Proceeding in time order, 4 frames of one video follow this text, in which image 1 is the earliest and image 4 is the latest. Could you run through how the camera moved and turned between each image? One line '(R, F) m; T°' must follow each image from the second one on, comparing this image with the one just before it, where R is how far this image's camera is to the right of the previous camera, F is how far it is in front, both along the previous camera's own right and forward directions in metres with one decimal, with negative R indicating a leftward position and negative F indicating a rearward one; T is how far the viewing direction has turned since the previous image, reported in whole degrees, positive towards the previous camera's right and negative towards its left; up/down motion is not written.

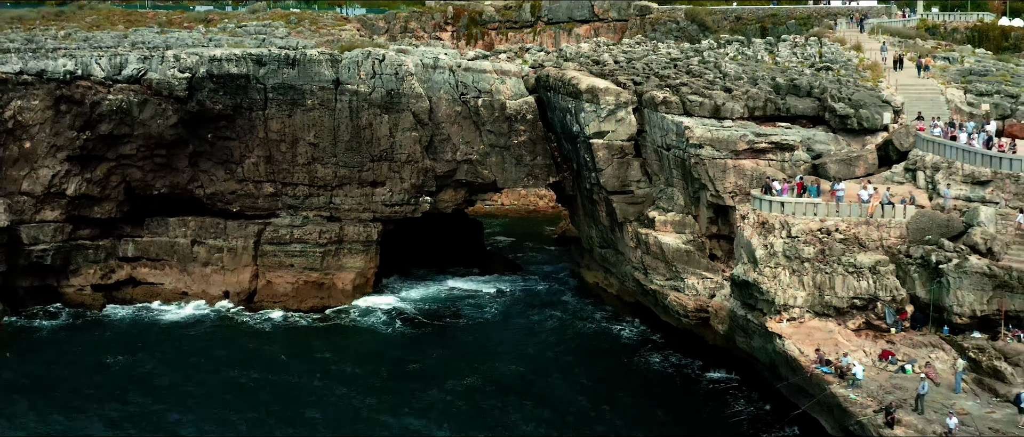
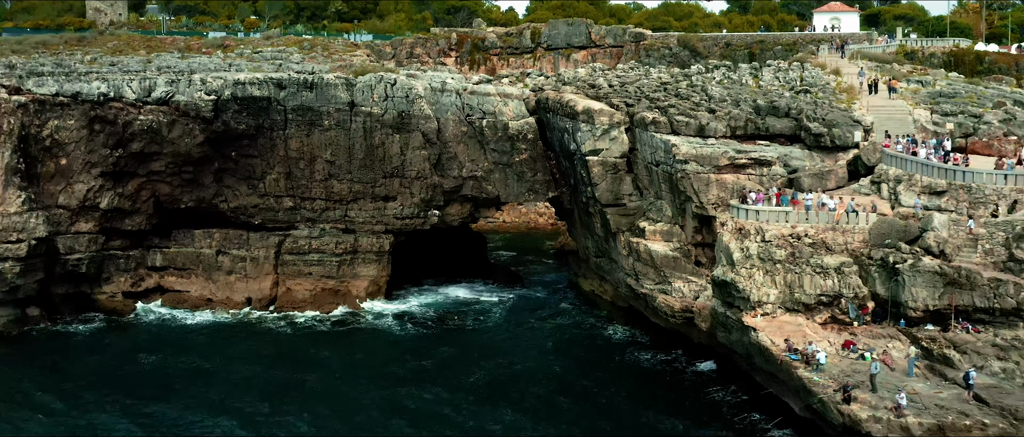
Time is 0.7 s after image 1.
(-0.1, -2.9) m; 0°
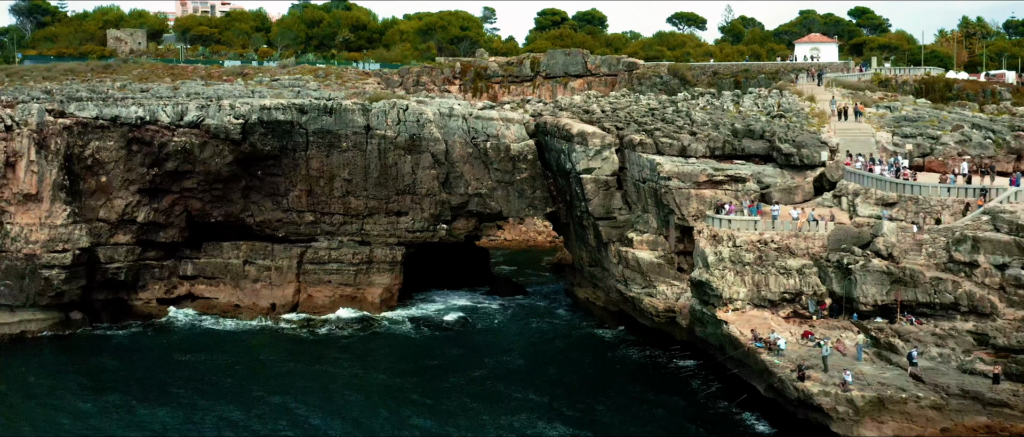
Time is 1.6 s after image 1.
(-0.1, -4.0) m; 0°
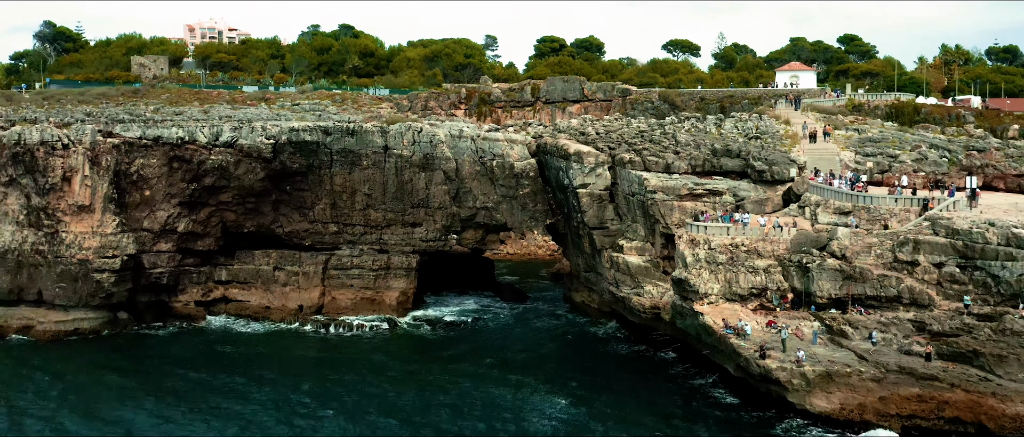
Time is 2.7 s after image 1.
(-0.3, -5.0) m; 0°
